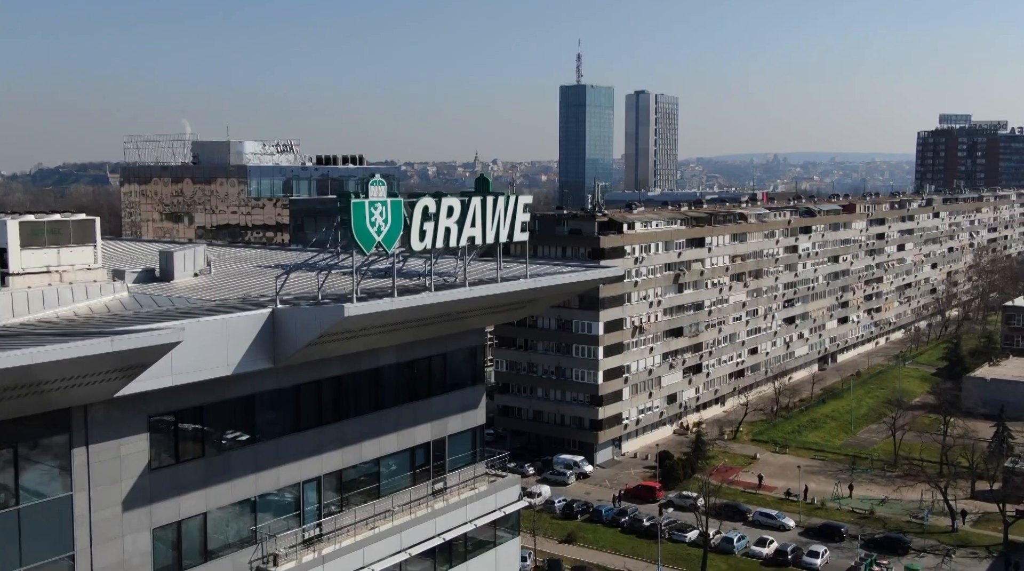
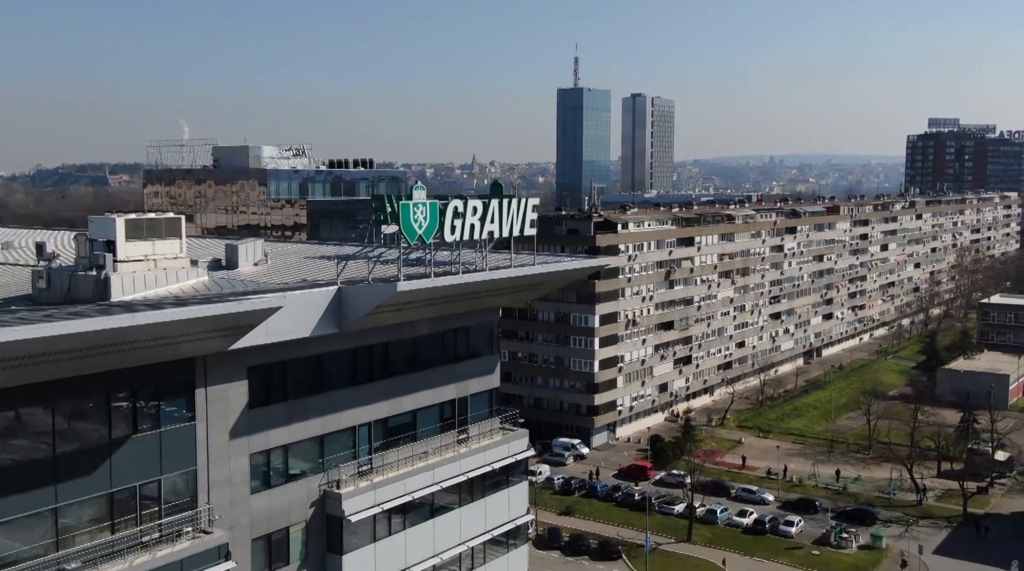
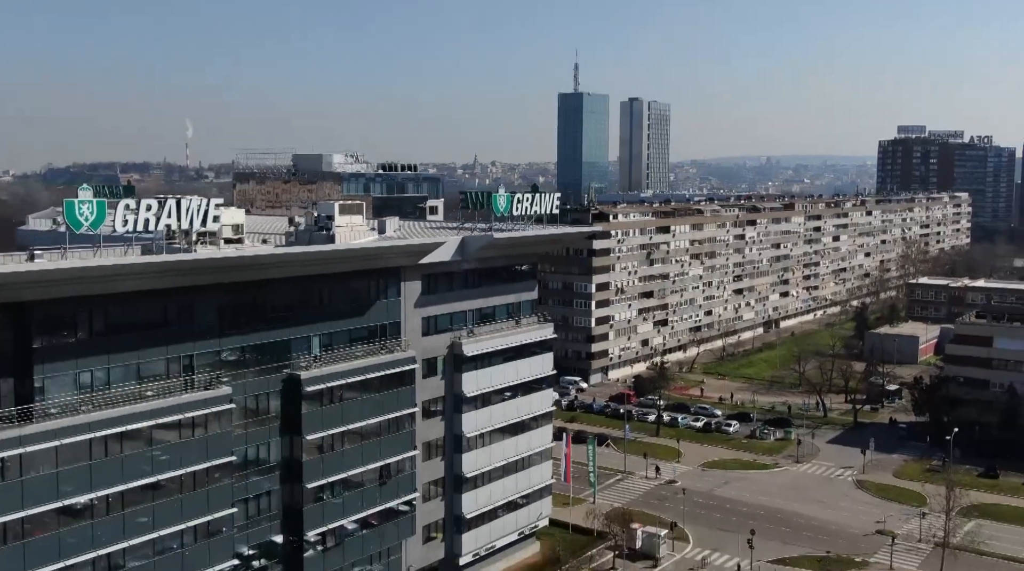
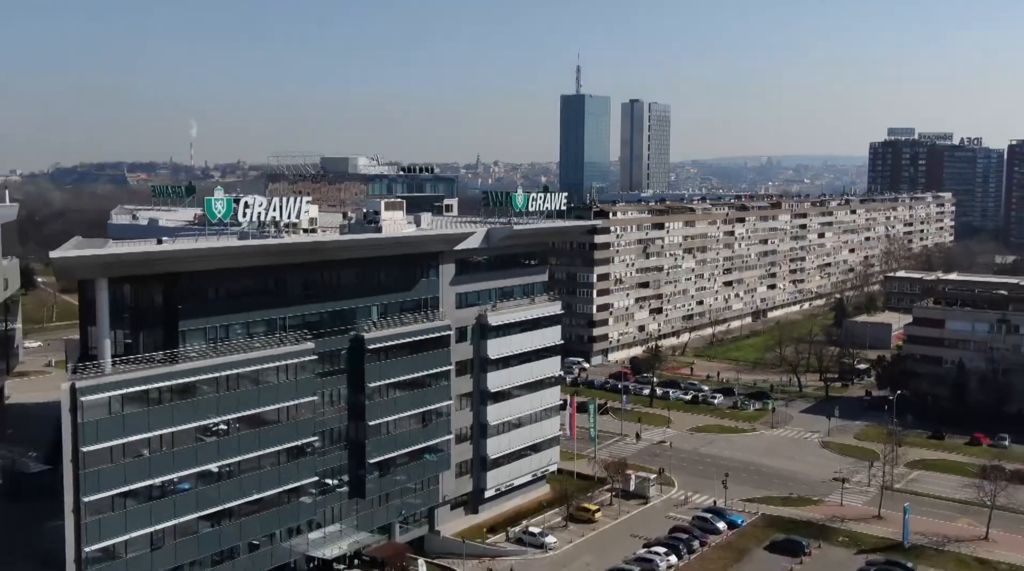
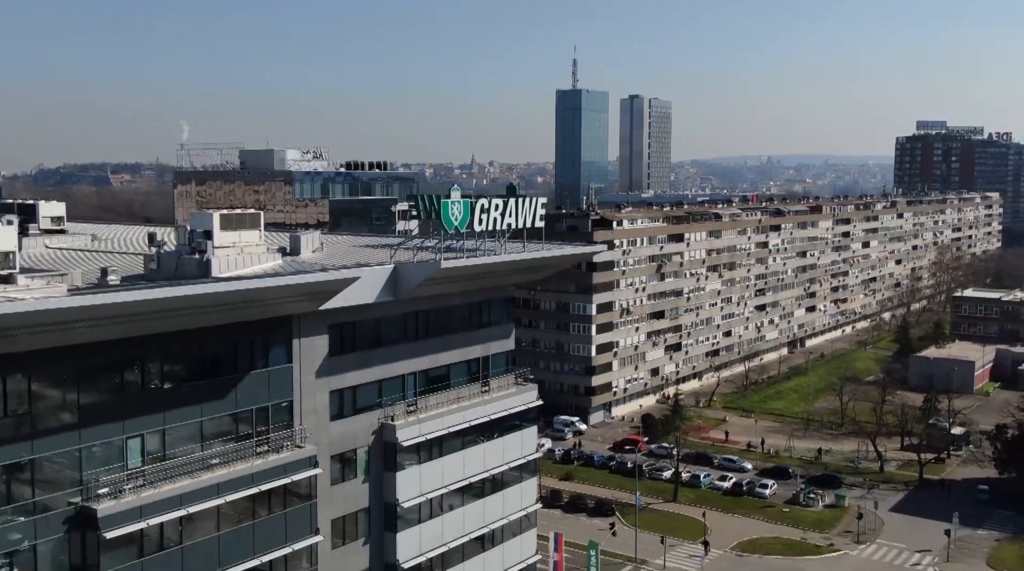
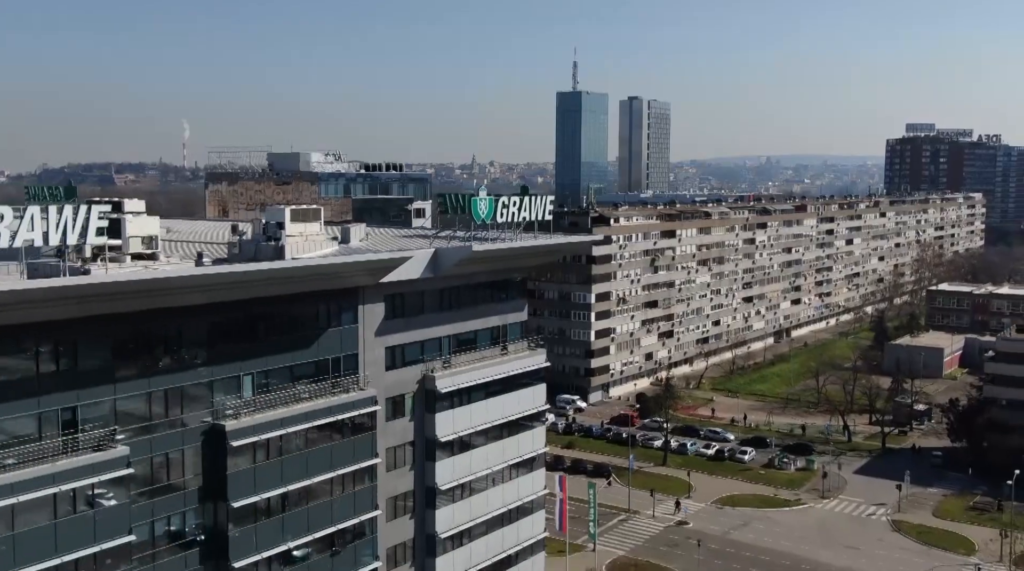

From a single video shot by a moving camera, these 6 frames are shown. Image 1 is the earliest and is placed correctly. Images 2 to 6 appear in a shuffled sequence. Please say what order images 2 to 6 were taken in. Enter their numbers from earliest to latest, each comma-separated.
2, 5, 6, 3, 4
